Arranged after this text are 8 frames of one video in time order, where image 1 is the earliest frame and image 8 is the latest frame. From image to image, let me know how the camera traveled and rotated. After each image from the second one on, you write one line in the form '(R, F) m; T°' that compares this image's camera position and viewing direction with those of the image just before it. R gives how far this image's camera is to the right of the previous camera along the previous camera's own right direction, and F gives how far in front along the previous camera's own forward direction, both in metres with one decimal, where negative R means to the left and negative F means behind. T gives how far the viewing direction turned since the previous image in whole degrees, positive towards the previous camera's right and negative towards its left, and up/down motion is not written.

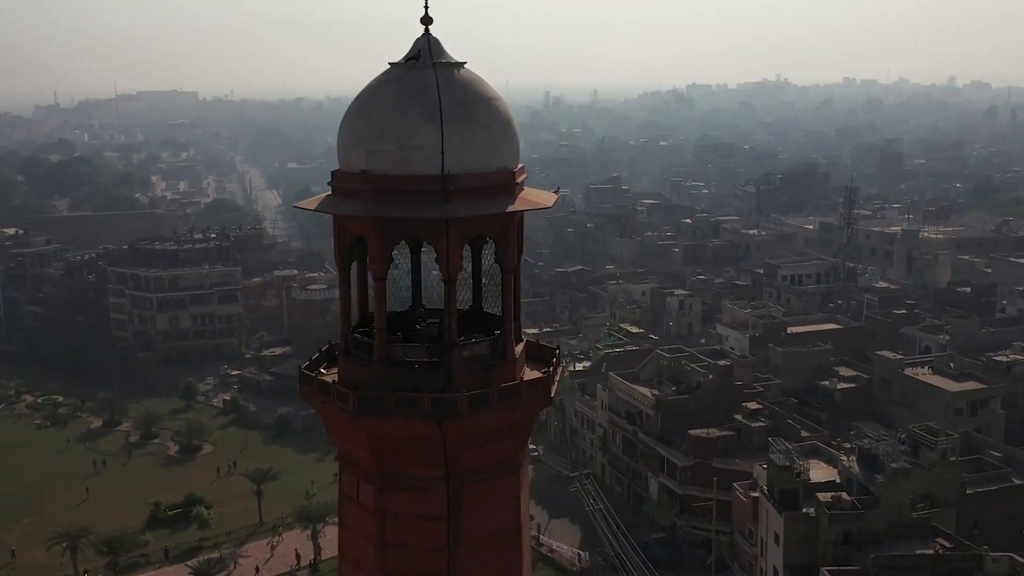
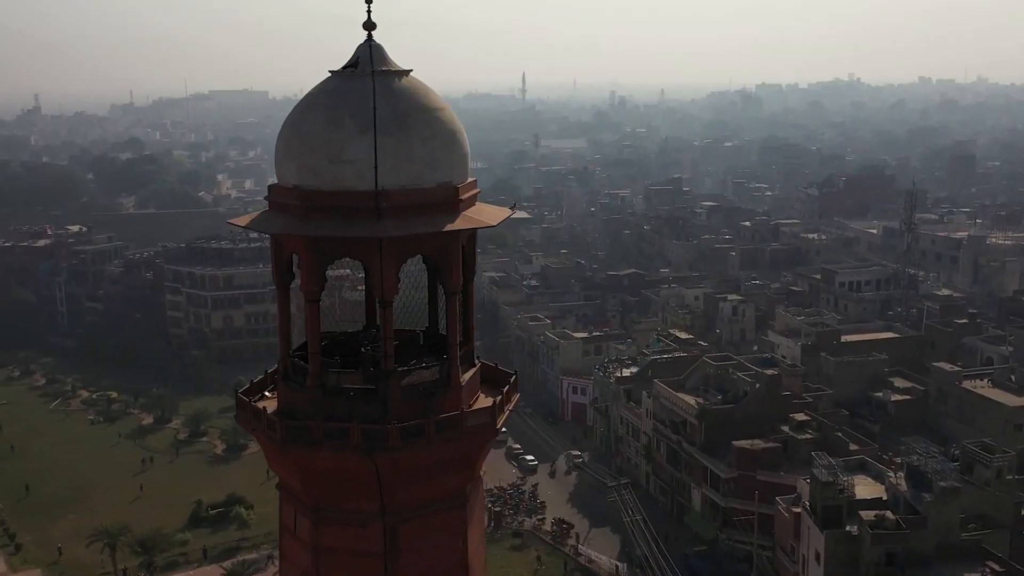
(+0.5, +0.3) m; -4°
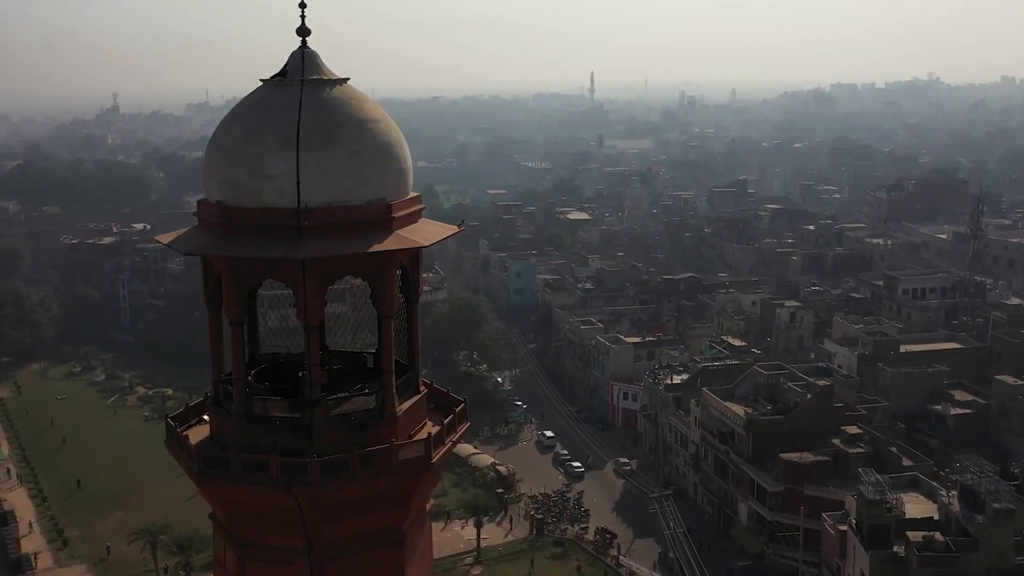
(+0.5, +0.3) m; -4°
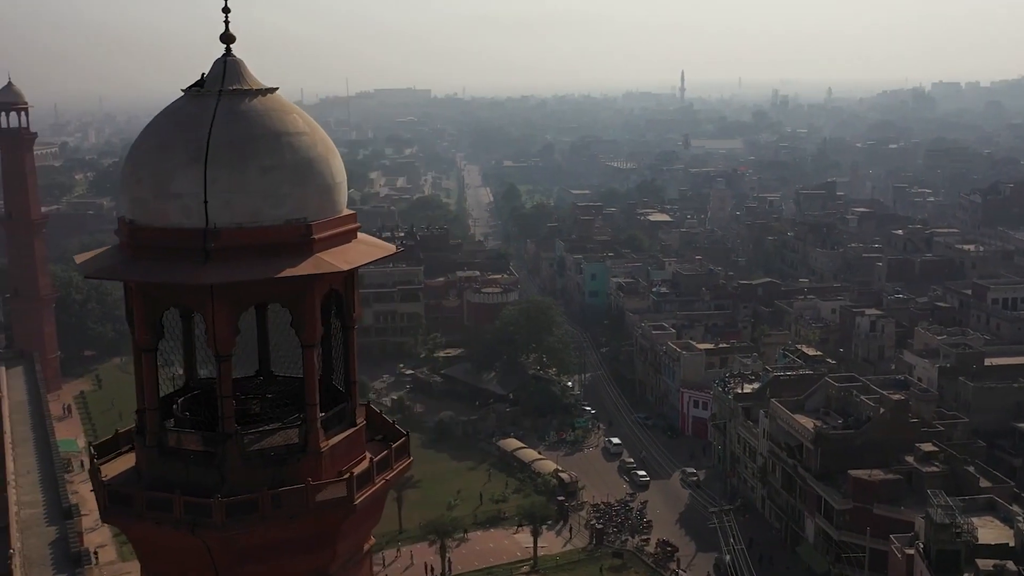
(+0.5, +0.4) m; -5°
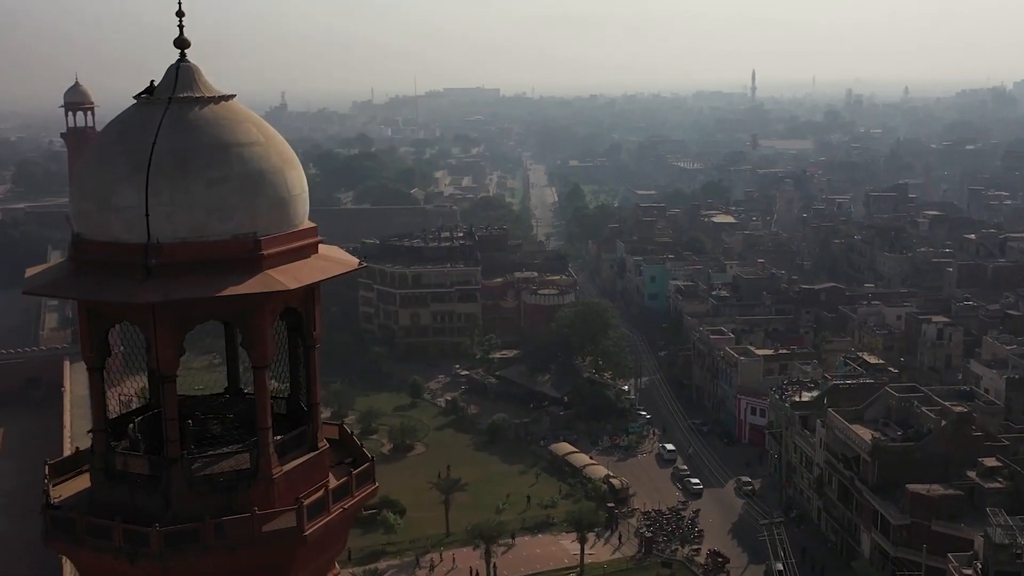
(+0.4, +0.3) m; -4°
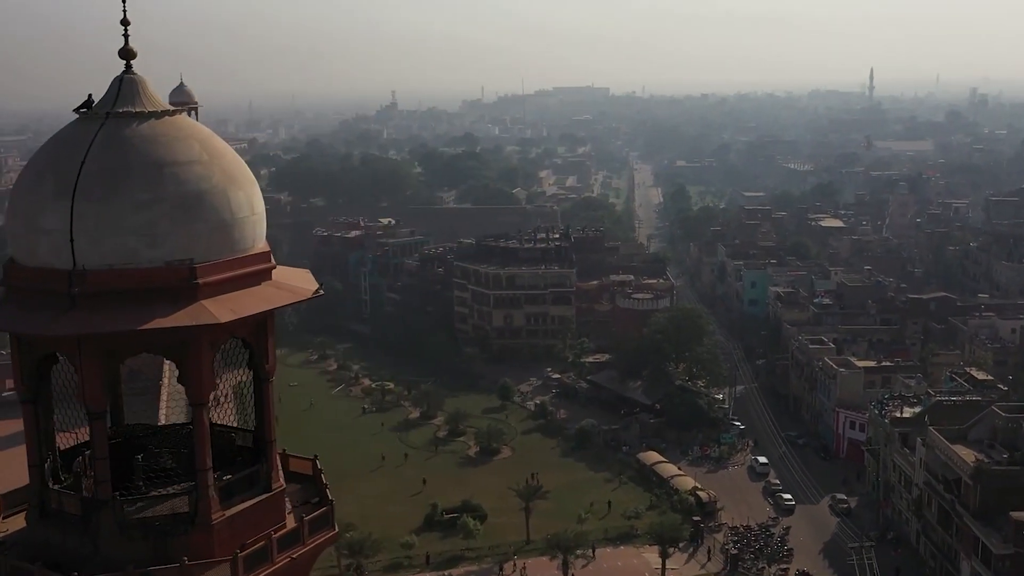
(+0.5, +0.4) m; -6°
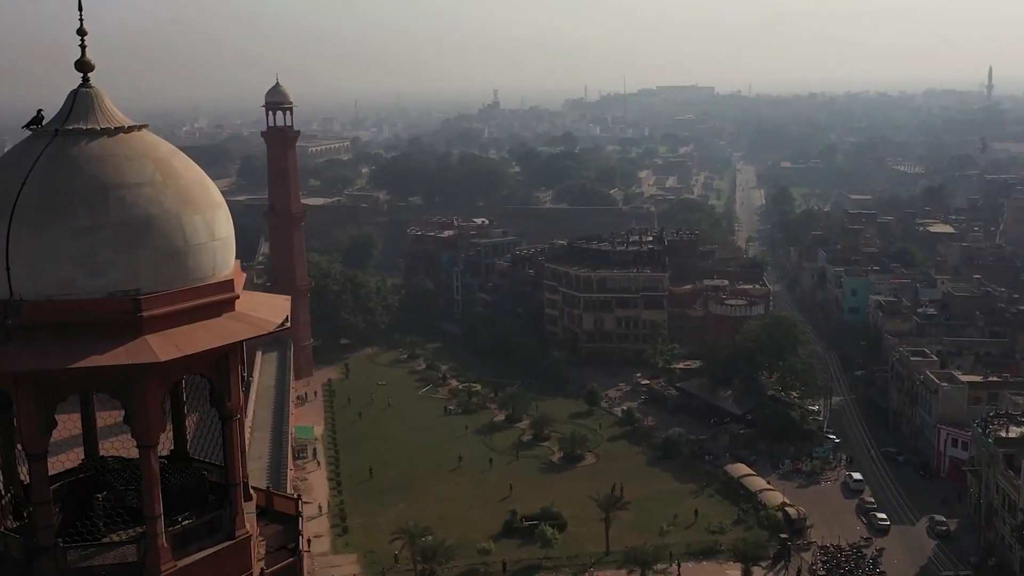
(+0.3, +0.4) m; -5°
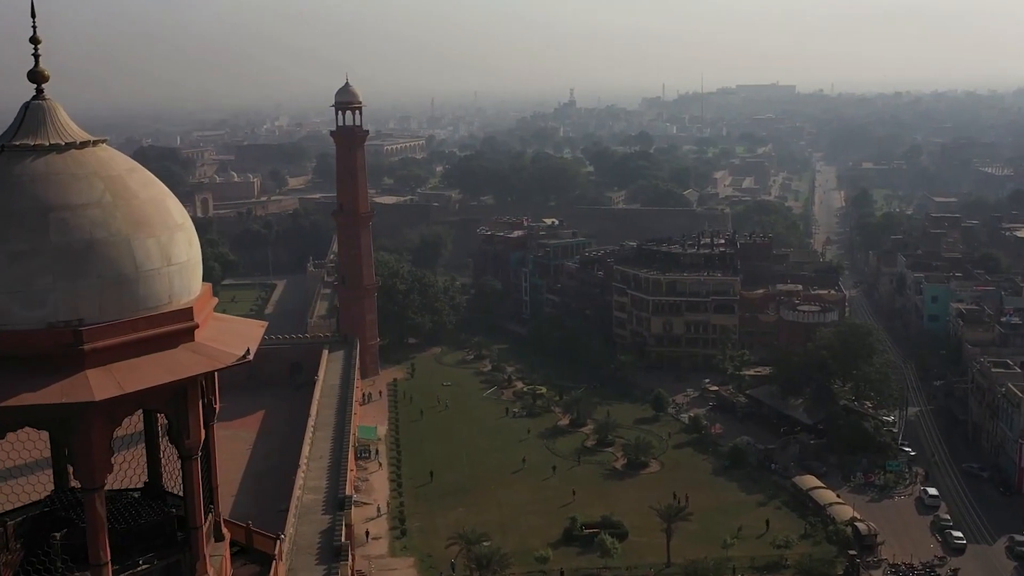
(+0.3, +0.3) m; -4°
